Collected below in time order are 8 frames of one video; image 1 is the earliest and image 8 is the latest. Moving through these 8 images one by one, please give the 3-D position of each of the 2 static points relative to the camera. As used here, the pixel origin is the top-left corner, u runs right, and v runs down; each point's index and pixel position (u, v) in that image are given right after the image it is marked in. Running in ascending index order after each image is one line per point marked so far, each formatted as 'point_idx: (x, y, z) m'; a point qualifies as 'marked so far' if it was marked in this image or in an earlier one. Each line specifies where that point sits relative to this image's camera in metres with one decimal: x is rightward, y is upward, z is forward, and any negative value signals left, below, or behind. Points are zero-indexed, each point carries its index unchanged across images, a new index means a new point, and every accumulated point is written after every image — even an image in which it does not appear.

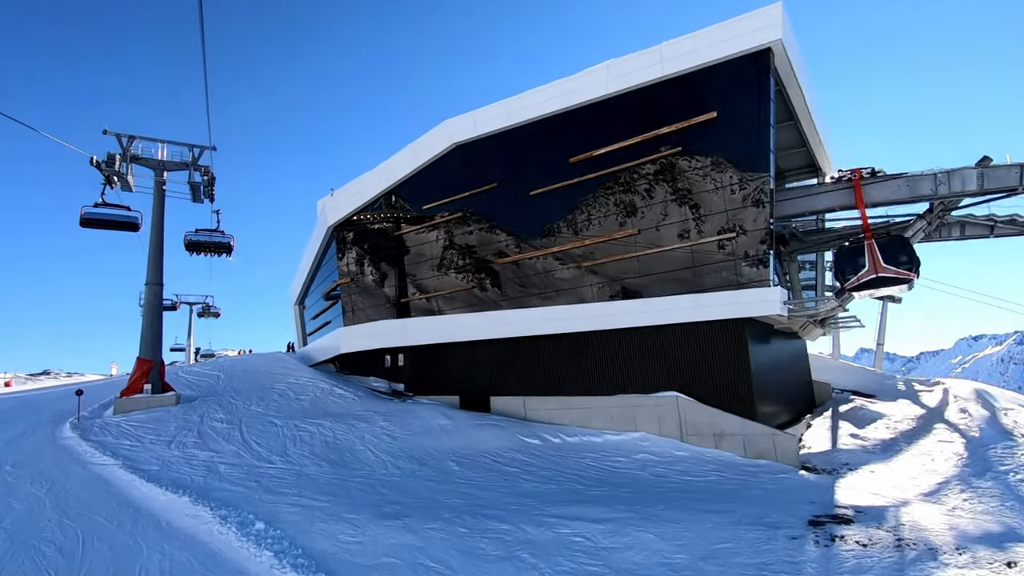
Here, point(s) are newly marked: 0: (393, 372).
0: (-4.5, -3.1, +20.0) m
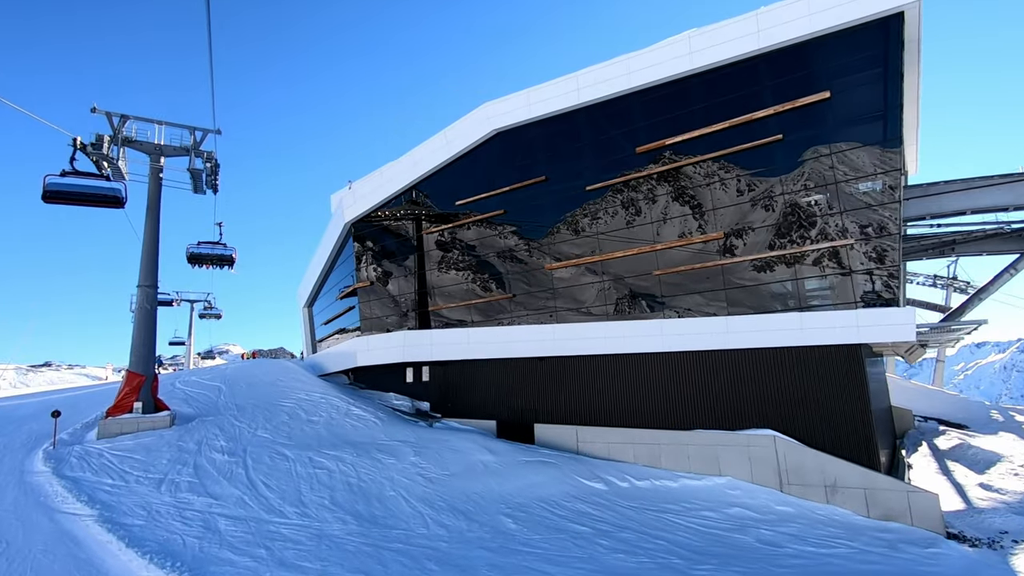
0: (-3.2, -3.3, +17.7) m
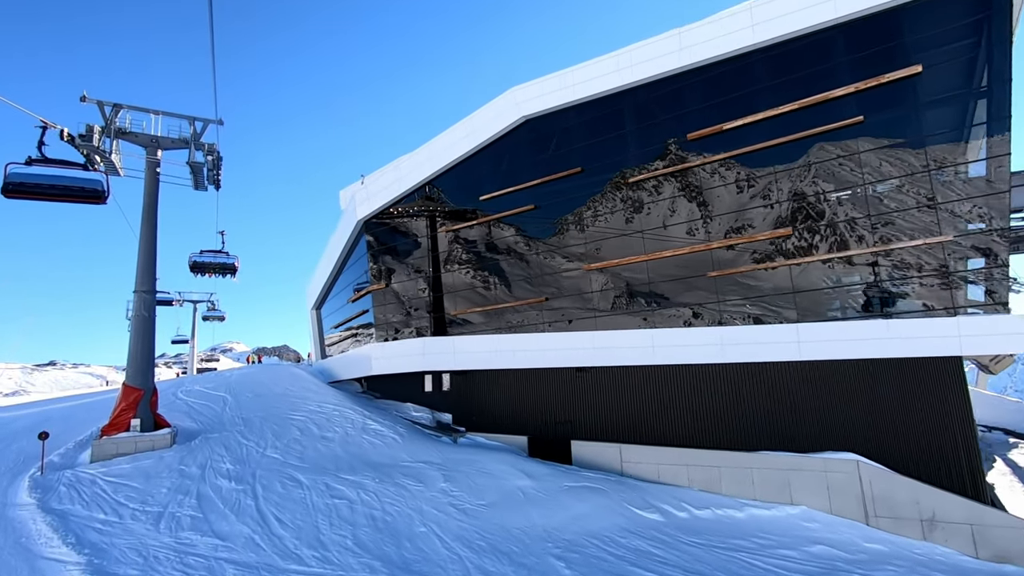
0: (-2.3, -3.4, +16.4) m
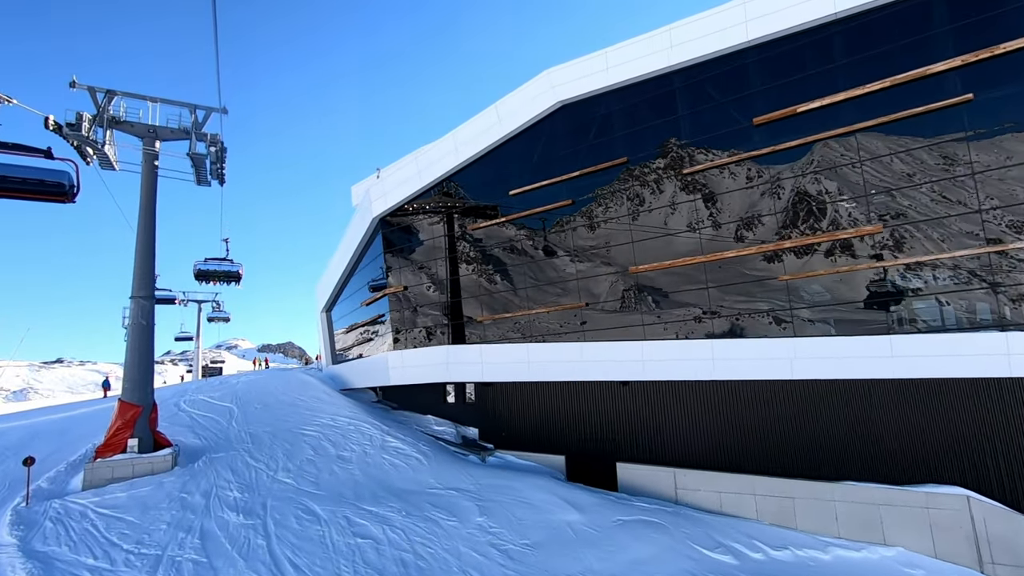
0: (-1.5, -3.5, +15.1) m
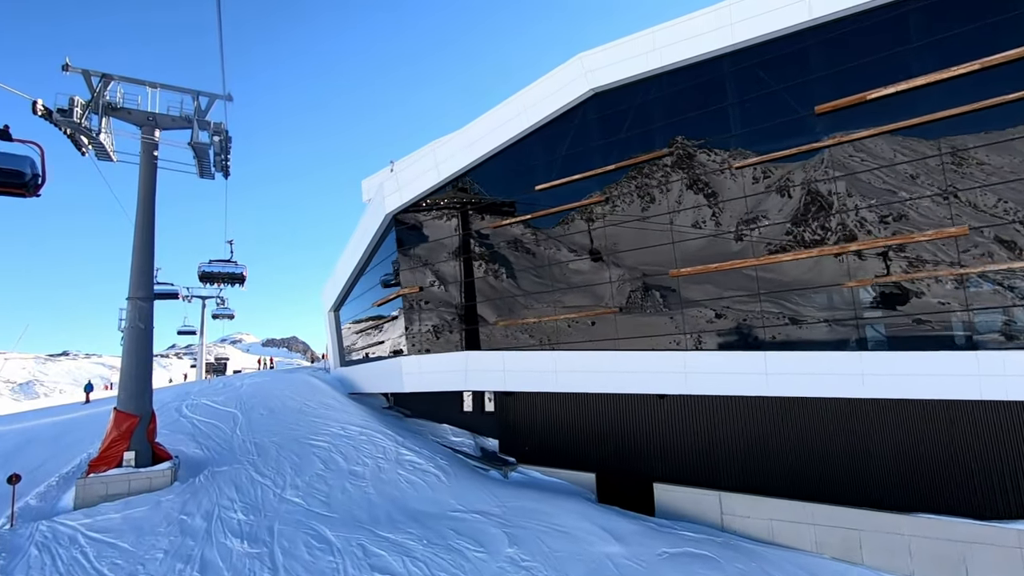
0: (-0.9, -3.5, +14.1) m
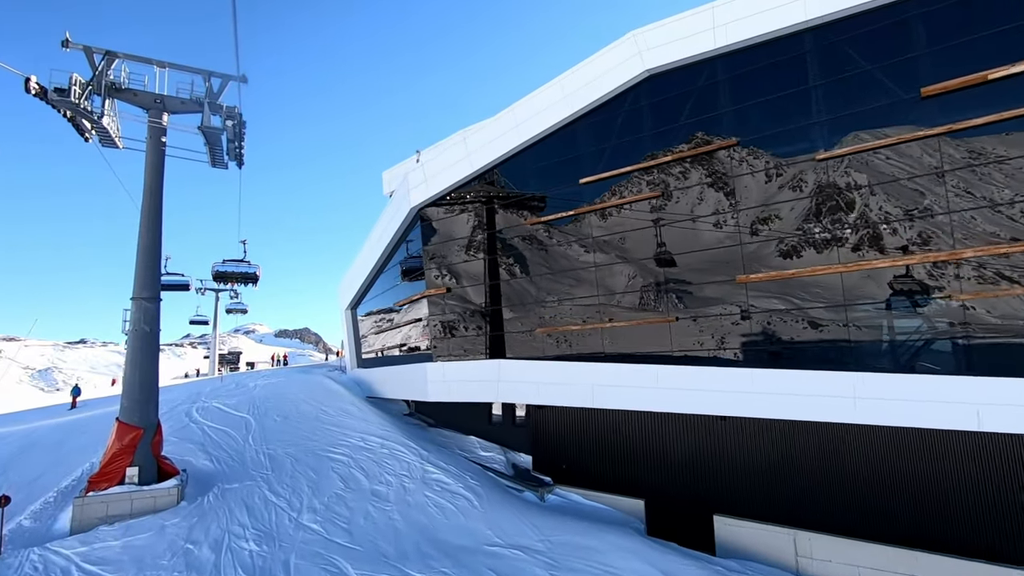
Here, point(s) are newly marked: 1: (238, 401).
0: (-0.1, -3.5, +13.0) m
1: (-8.6, -3.5, +16.9) m
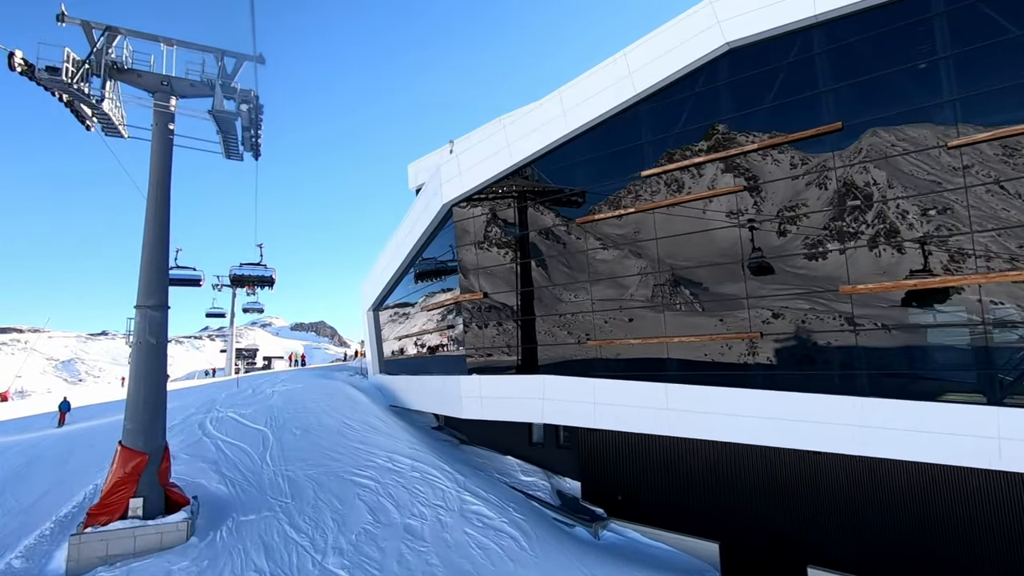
0: (+0.9, -3.7, +11.6) m
1: (-7.5, -3.6, +15.7) m
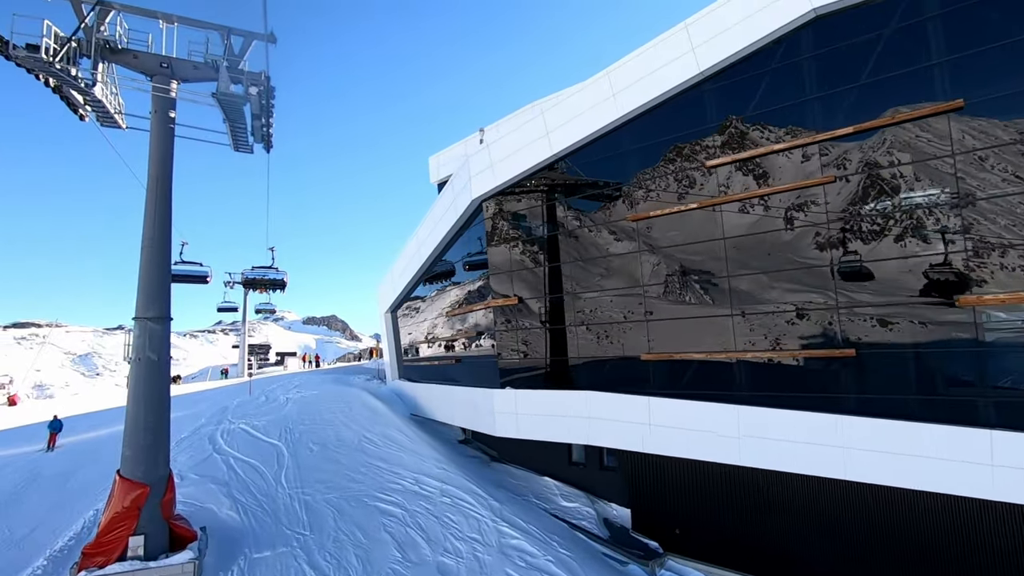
0: (+1.6, -3.8, +10.5) m
1: (-6.7, -3.7, +14.7) m
